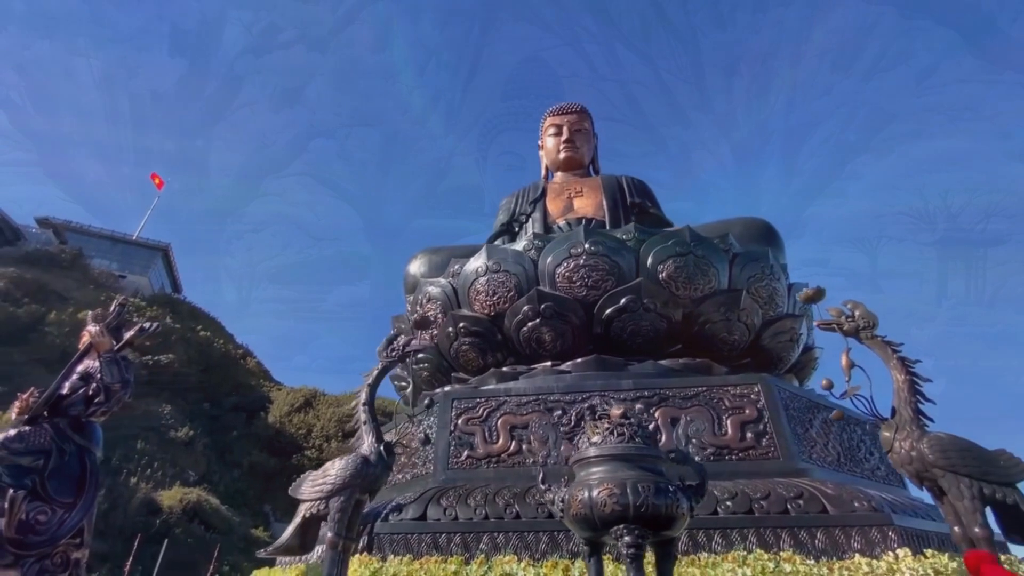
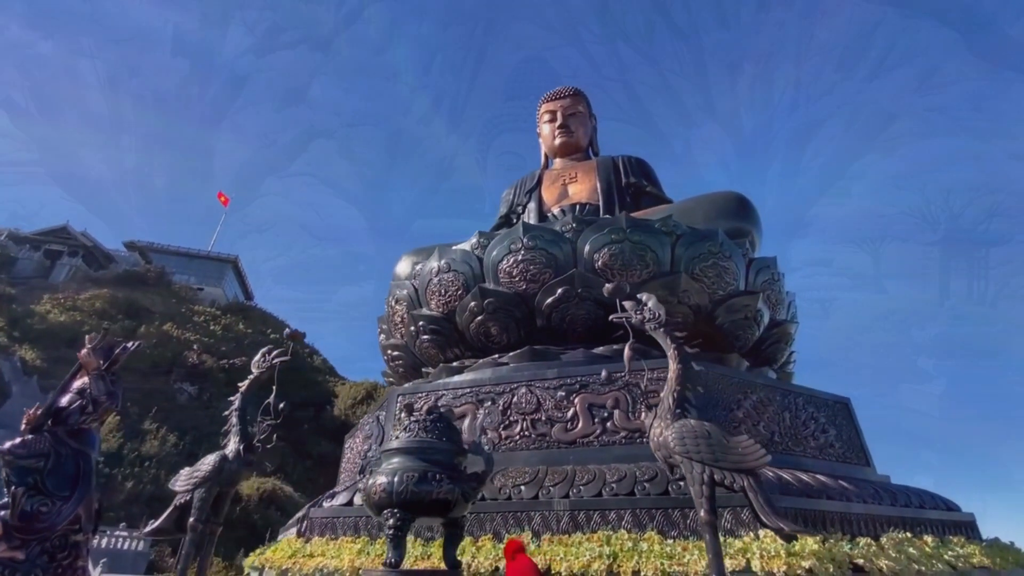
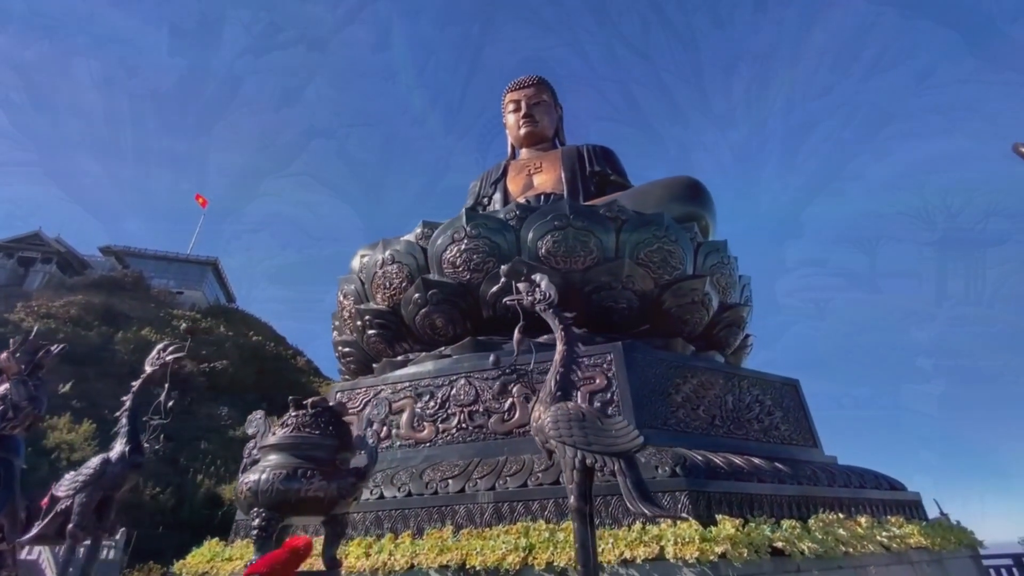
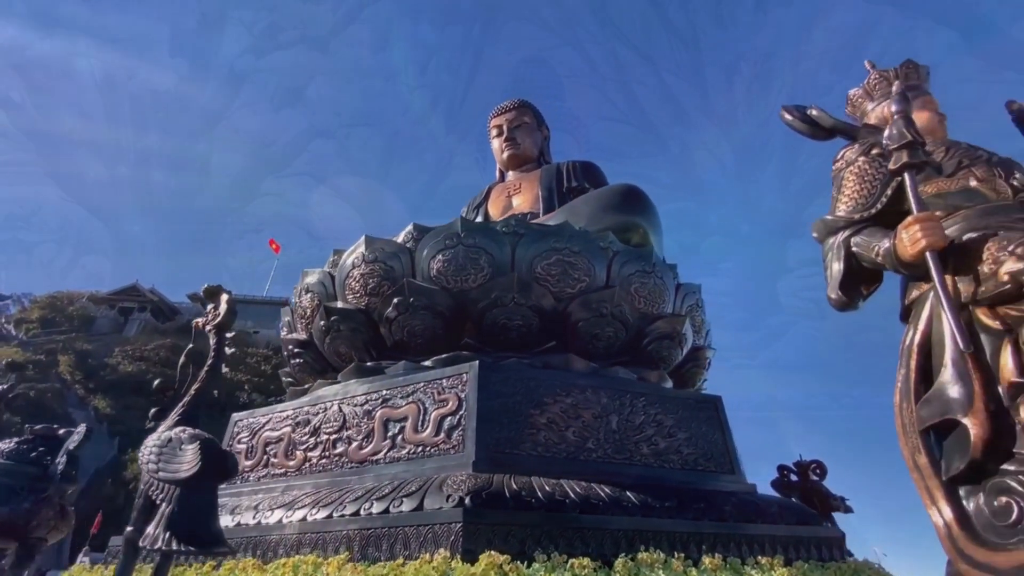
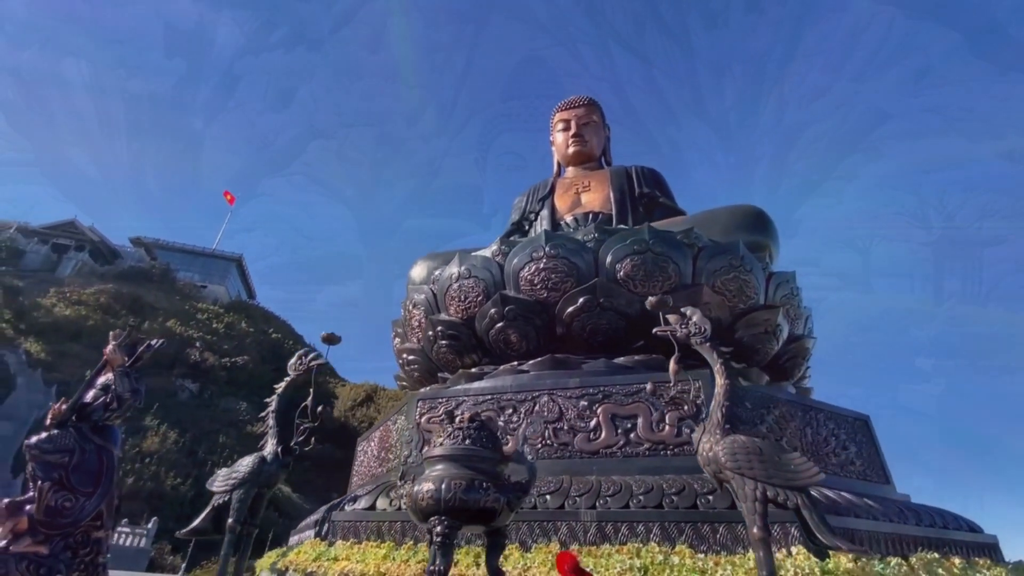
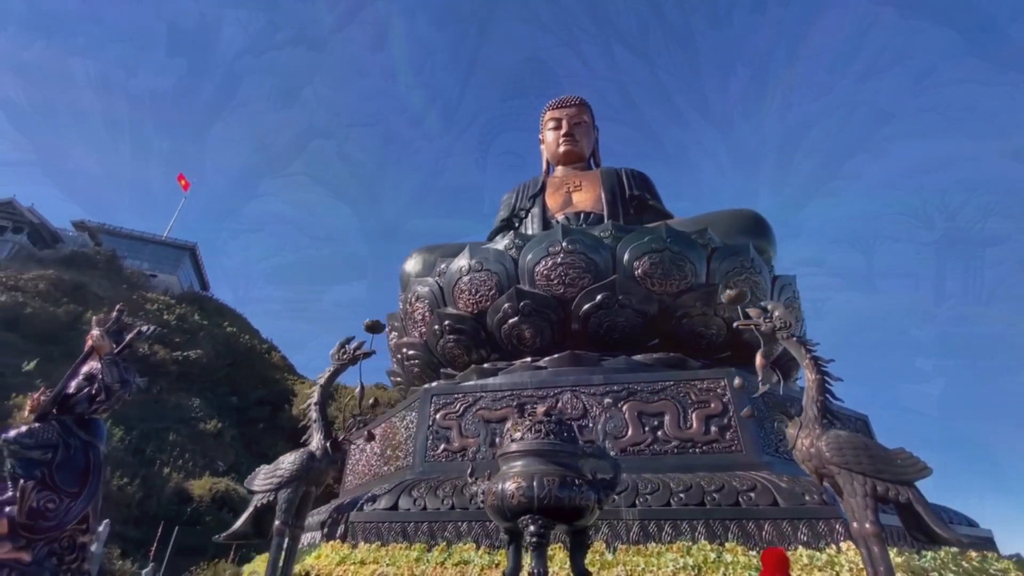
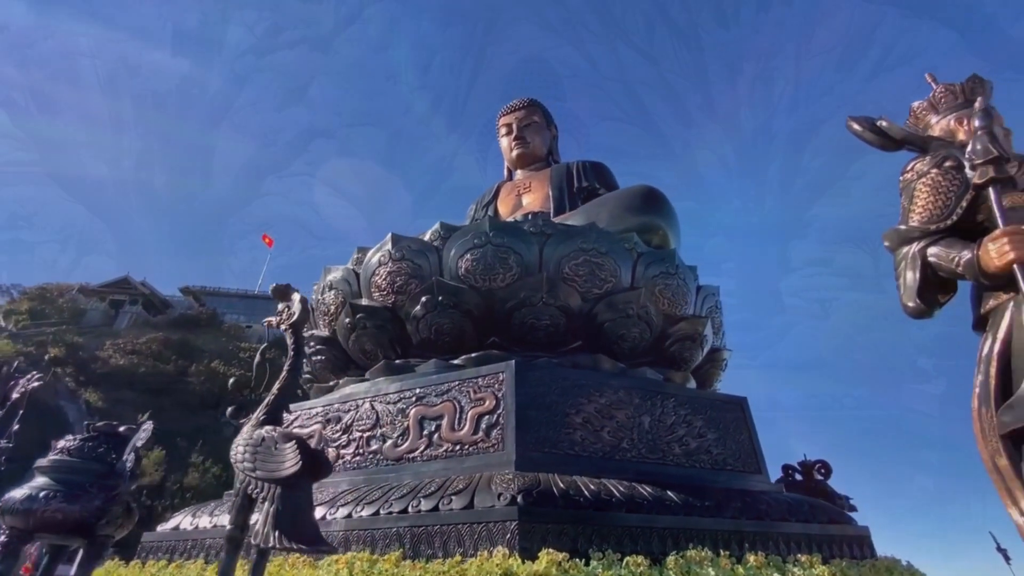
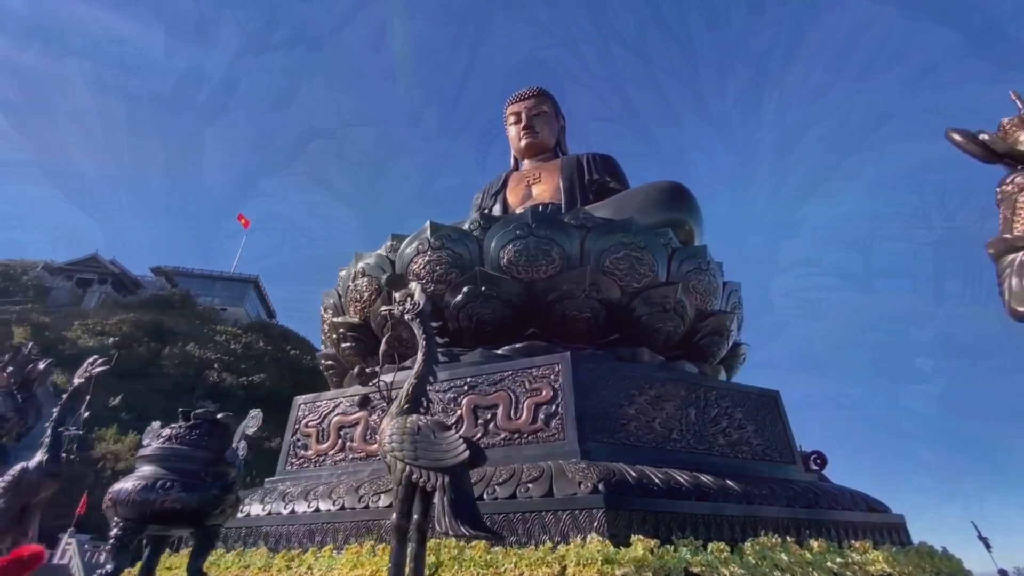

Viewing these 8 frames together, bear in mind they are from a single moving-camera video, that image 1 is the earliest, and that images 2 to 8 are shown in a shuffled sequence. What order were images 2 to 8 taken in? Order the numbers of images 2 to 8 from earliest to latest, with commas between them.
6, 5, 2, 3, 8, 7, 4
